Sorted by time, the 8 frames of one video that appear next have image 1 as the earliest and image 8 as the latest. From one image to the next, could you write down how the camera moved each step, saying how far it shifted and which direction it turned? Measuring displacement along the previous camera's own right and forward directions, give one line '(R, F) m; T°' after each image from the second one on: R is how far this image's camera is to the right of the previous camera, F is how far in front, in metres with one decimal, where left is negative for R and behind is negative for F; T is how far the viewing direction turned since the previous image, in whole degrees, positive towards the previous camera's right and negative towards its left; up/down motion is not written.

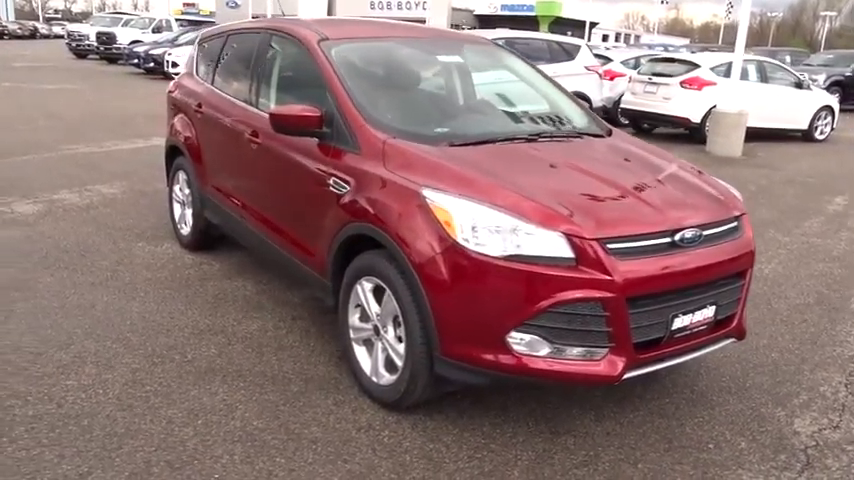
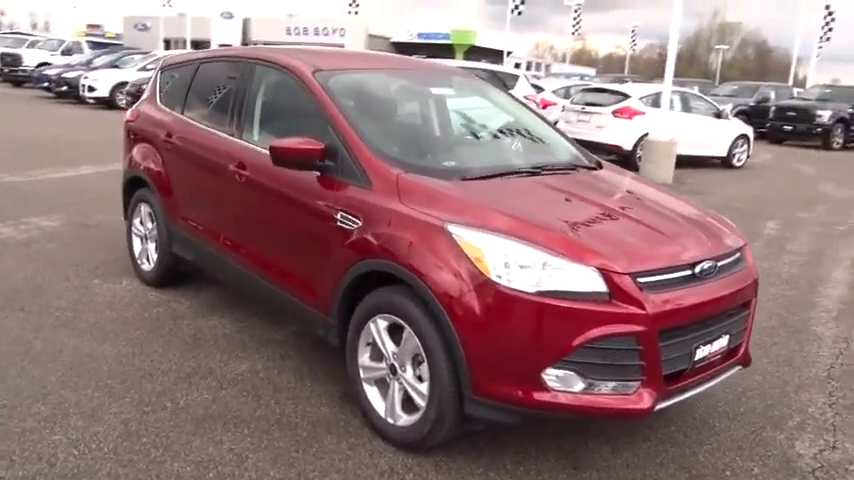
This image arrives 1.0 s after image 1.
(-0.5, +0.1) m; +7°
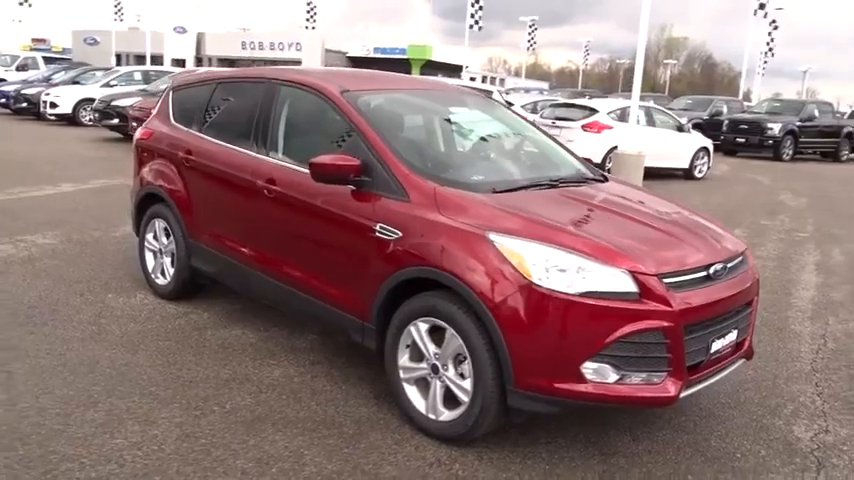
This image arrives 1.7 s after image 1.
(-0.4, -0.3) m; +3°
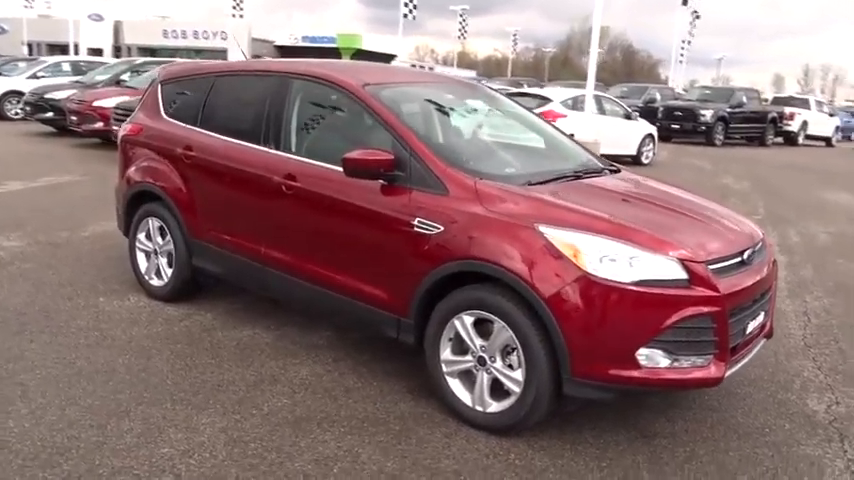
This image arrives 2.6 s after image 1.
(-0.6, 0.0) m; +5°
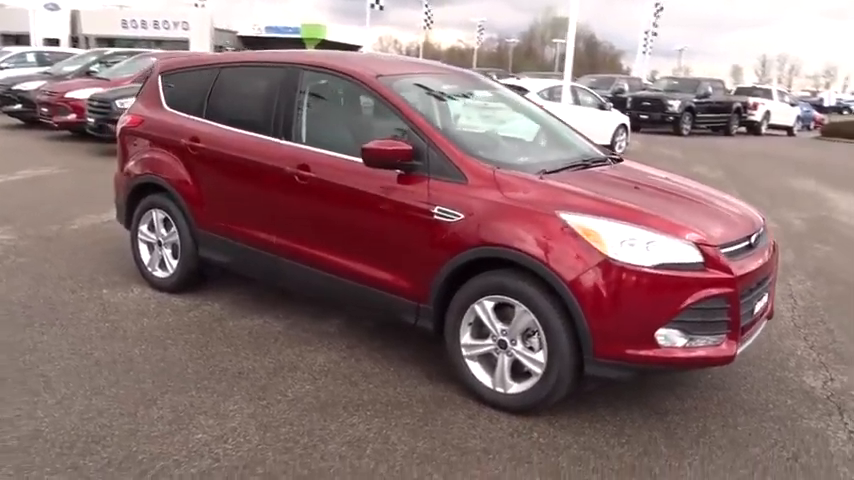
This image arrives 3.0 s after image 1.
(-0.3, -0.1) m; +3°
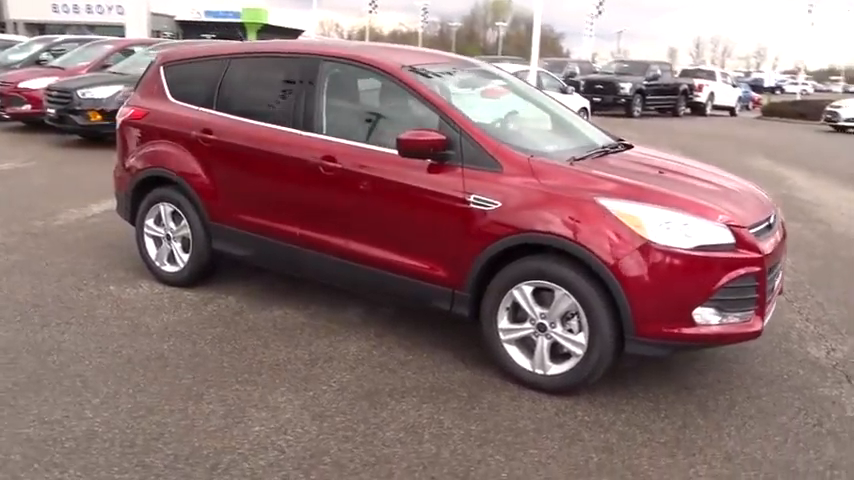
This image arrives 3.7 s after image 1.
(-0.5, -0.1) m; +4°
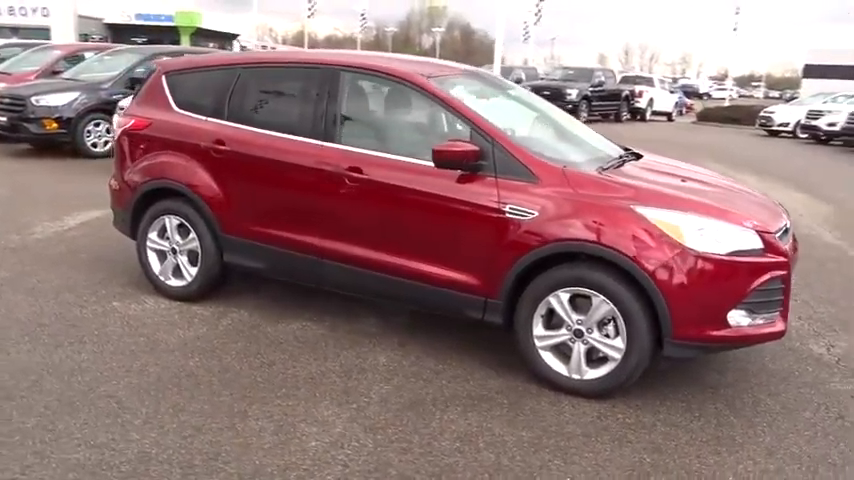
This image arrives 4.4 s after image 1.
(-0.5, 0.0) m; +5°
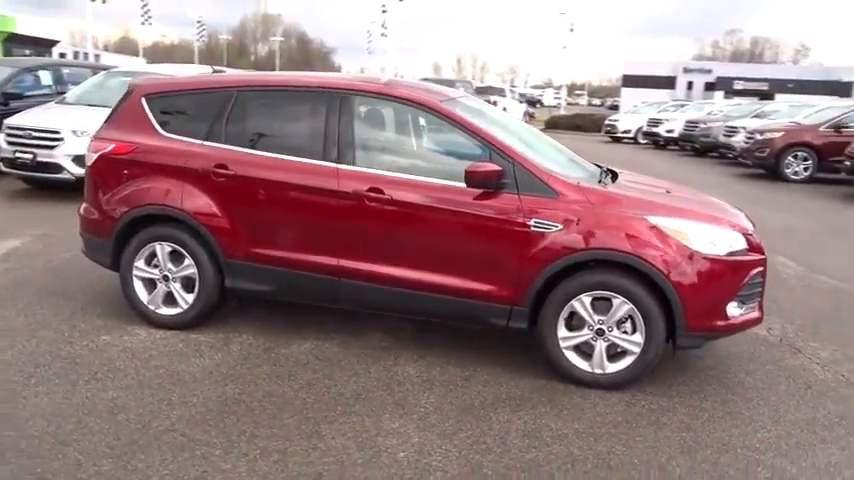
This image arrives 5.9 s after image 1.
(-1.1, -0.1) m; +12°
